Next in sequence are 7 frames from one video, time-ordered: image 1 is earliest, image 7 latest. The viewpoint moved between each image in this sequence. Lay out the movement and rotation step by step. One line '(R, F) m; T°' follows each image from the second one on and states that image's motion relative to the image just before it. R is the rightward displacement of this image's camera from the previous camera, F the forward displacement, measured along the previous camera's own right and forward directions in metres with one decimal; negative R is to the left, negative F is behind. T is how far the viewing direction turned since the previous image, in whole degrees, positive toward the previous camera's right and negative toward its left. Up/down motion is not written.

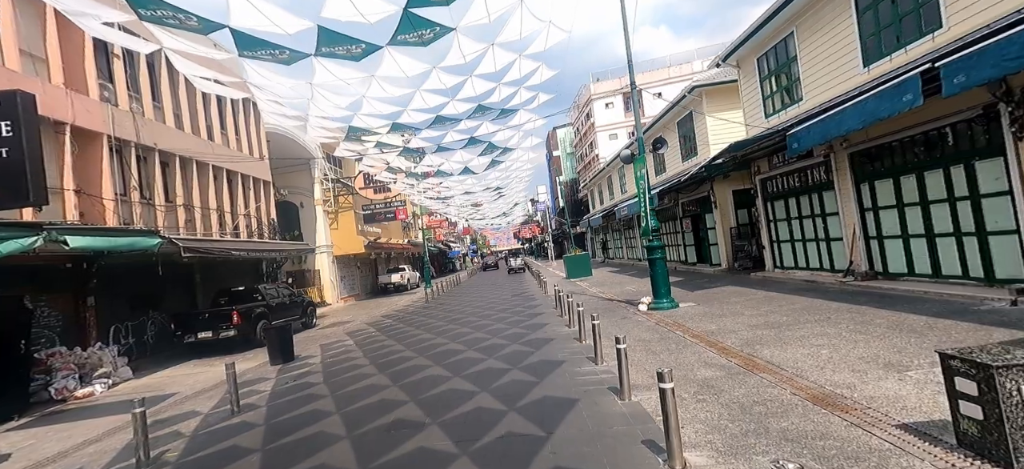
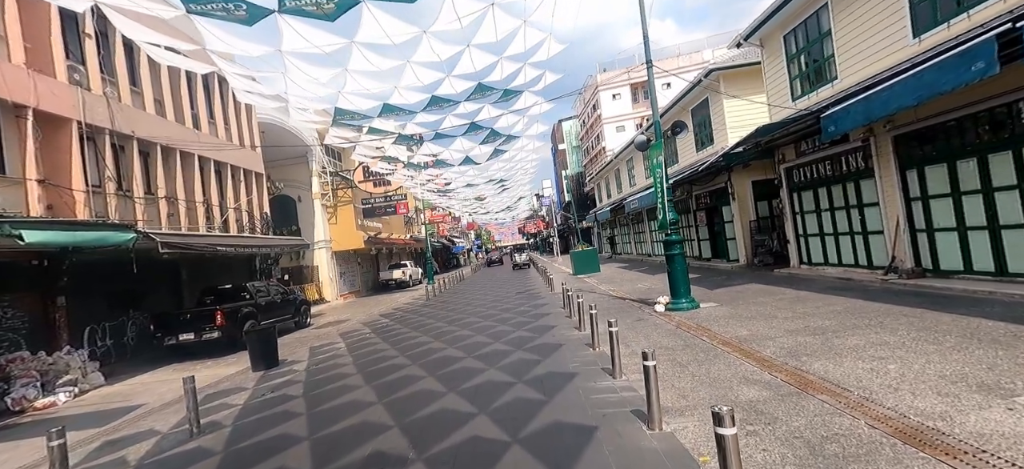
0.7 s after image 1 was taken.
(0.0, +0.9) m; -1°
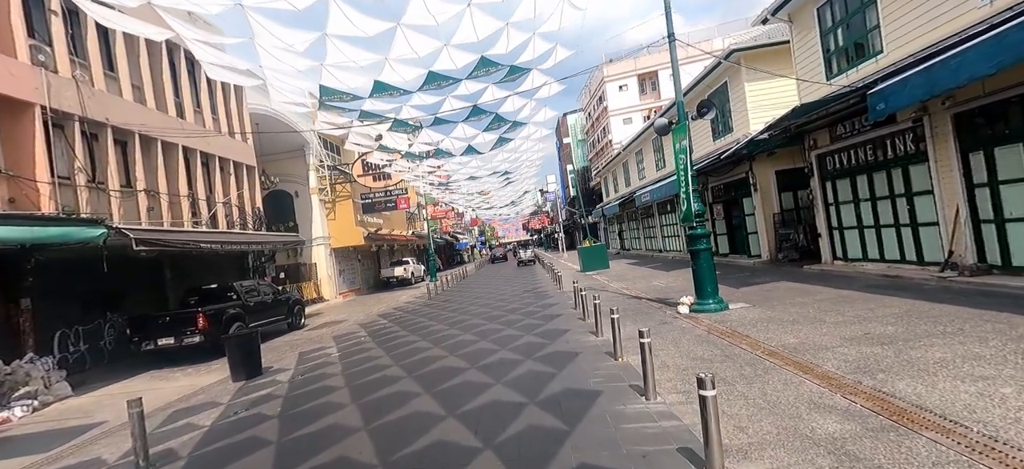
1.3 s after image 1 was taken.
(-0.1, +1.0) m; 0°
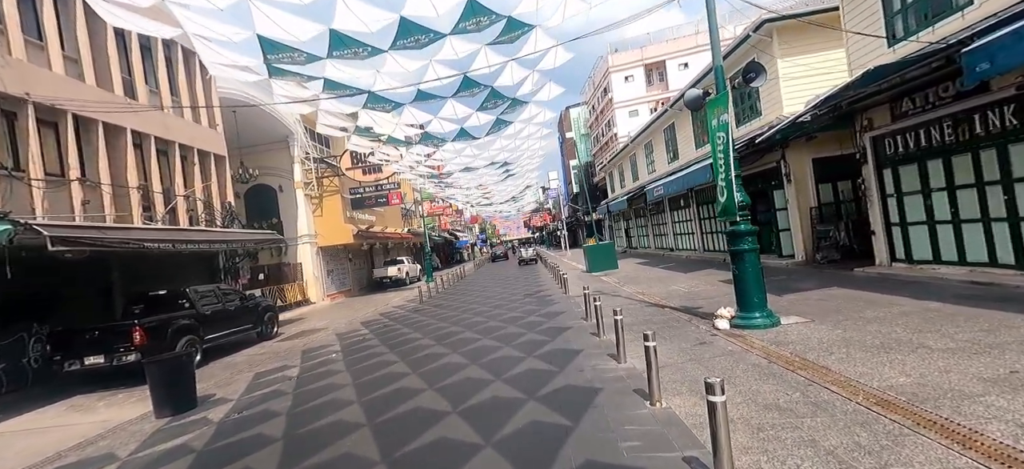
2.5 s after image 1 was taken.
(+0.1, +1.7) m; 0°
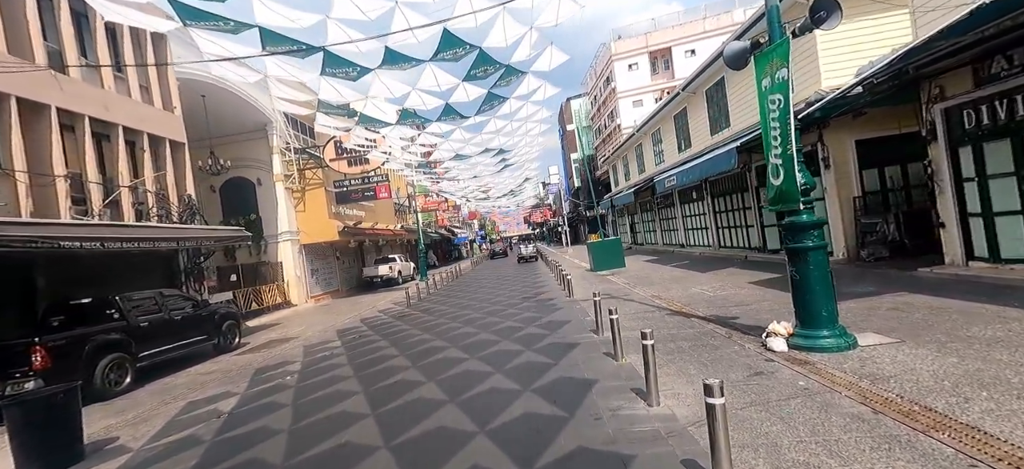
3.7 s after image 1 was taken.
(+0.1, +1.7) m; 0°
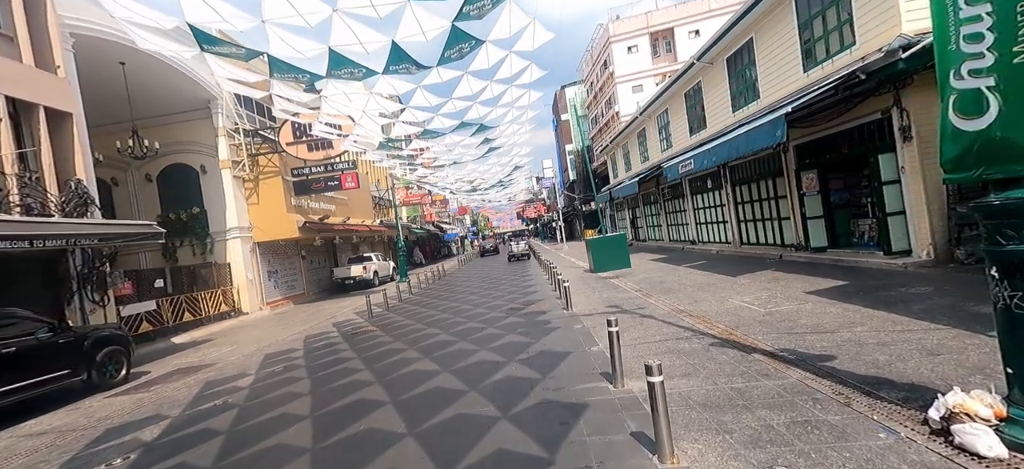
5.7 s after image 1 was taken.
(+0.3, +2.8) m; +1°
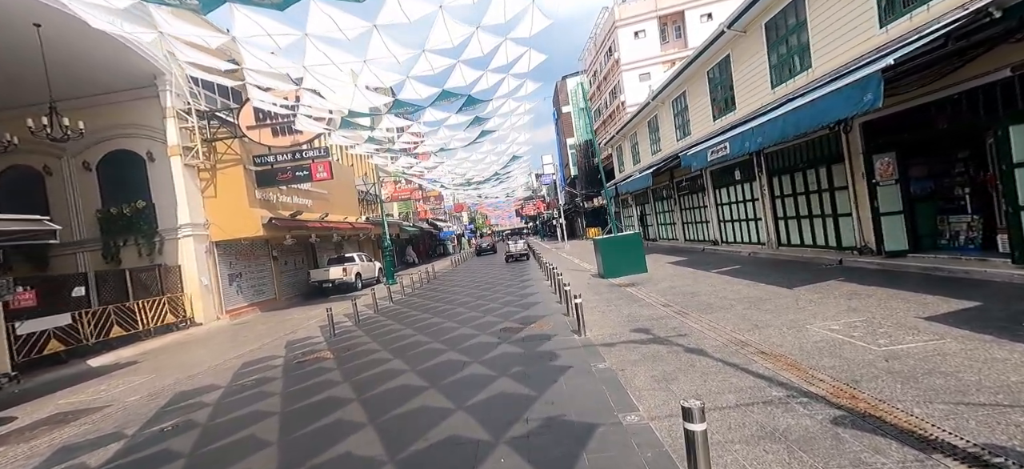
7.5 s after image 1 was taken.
(+0.1, +2.4) m; 0°
